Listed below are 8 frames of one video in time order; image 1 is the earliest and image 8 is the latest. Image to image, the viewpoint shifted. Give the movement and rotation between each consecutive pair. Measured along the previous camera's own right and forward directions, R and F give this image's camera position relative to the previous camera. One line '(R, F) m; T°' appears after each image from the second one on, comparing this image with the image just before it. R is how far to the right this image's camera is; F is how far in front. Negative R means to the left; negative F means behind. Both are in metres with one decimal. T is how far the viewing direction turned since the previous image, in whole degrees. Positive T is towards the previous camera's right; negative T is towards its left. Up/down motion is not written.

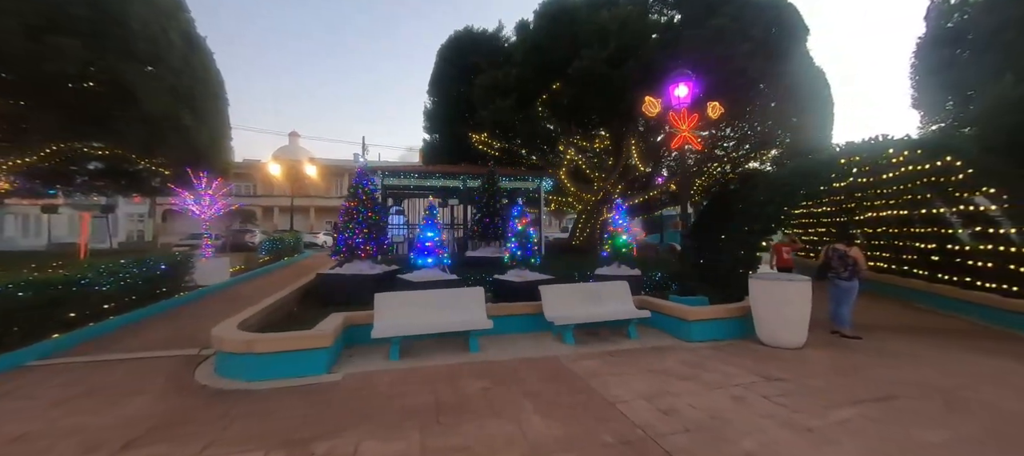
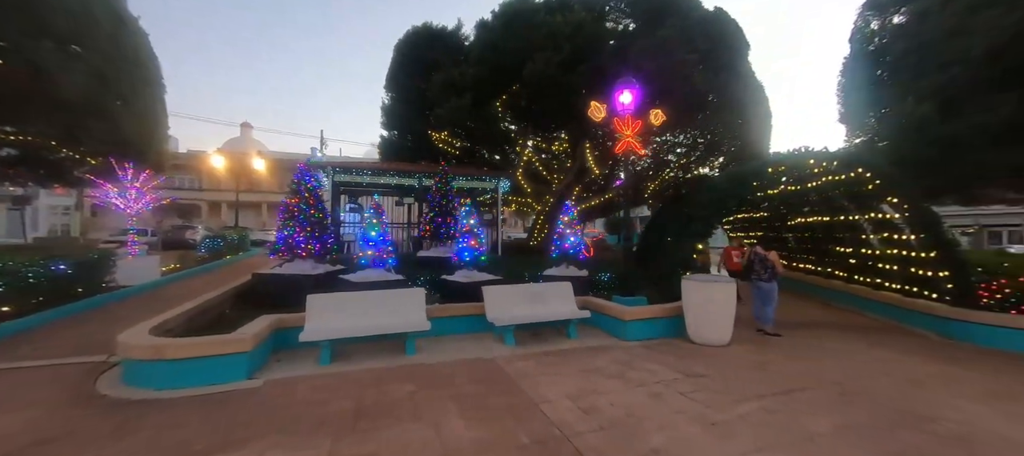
(+0.4, 0.0) m; +5°
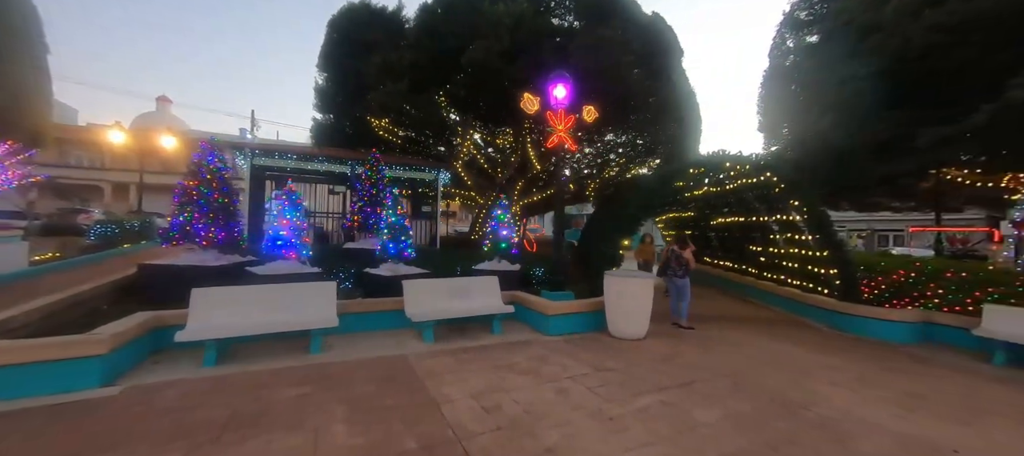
(+0.4, +0.2) m; +7°
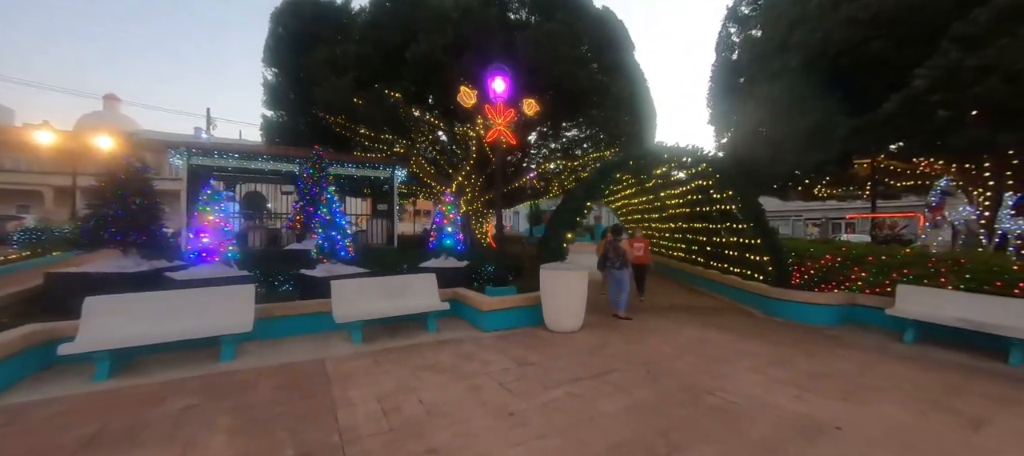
(+0.7, +0.1) m; +3°
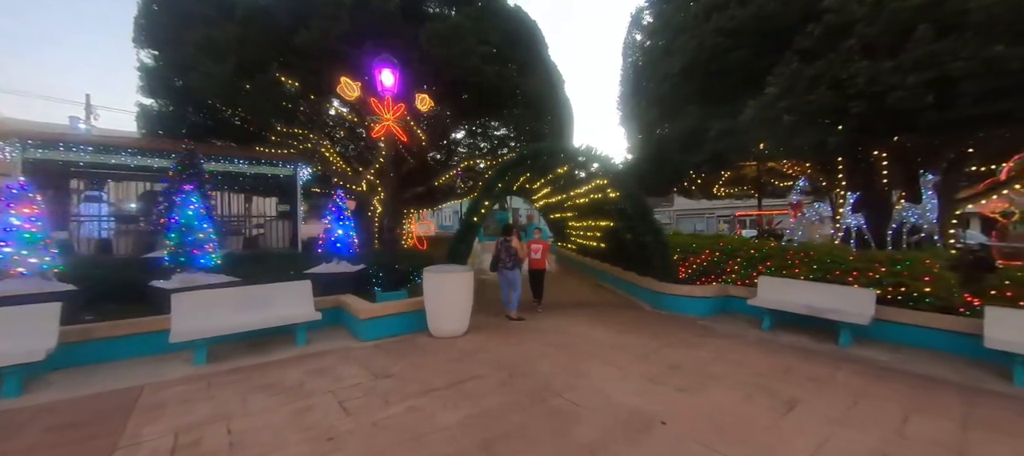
(+0.9, +0.2) m; +8°
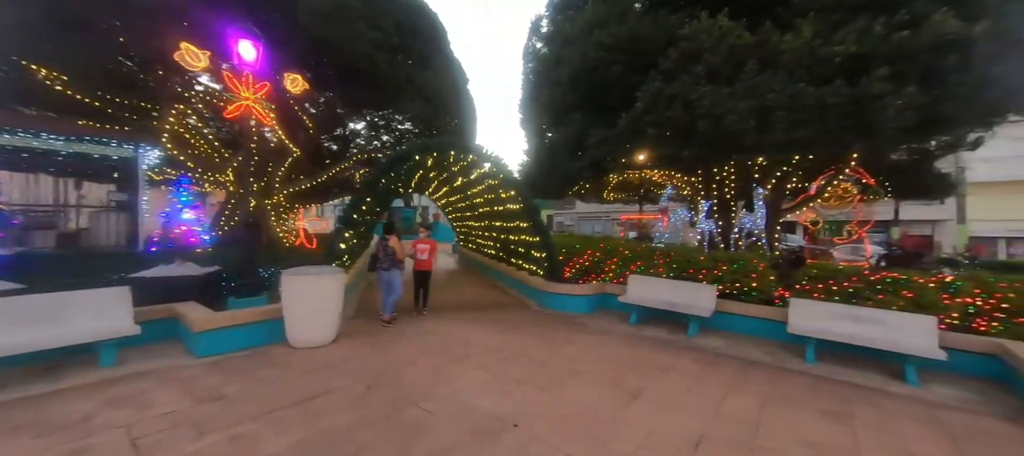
(+0.5, +0.1) m; +13°
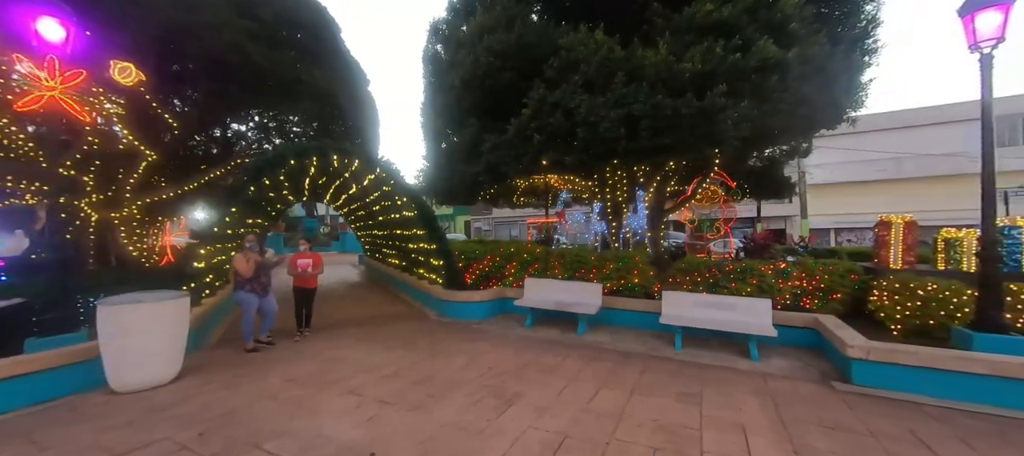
(+0.5, +0.1) m; +12°
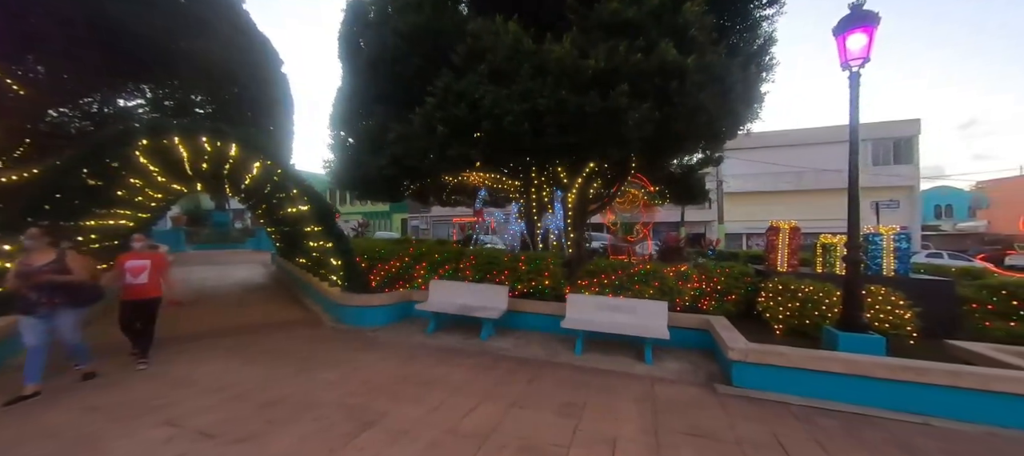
(+0.7, +0.3) m; +8°
